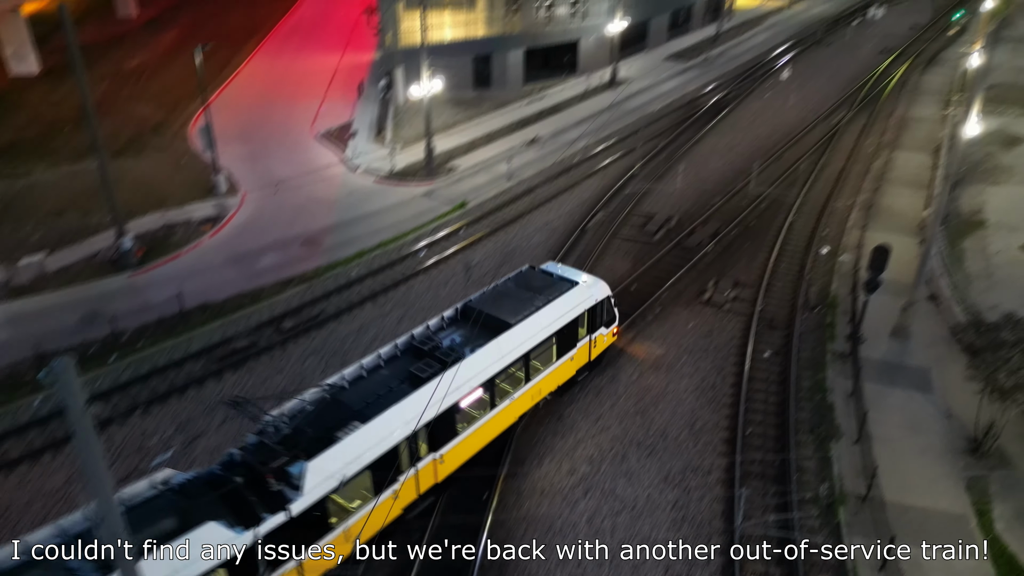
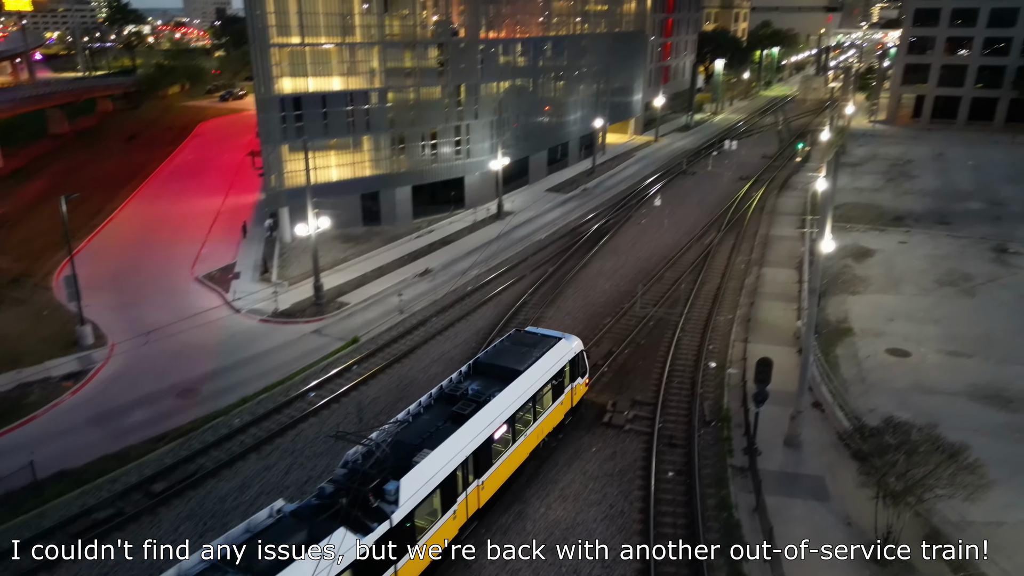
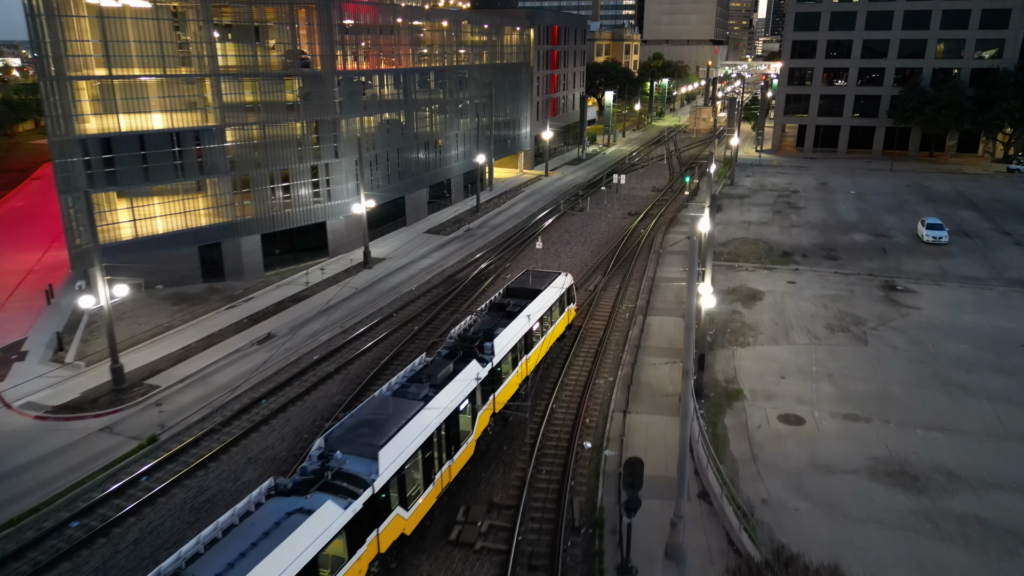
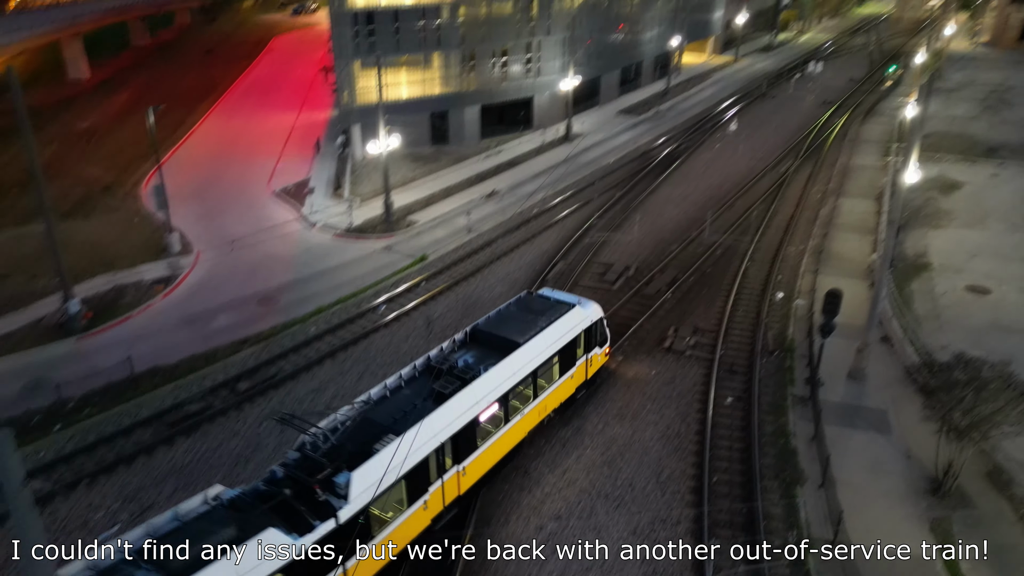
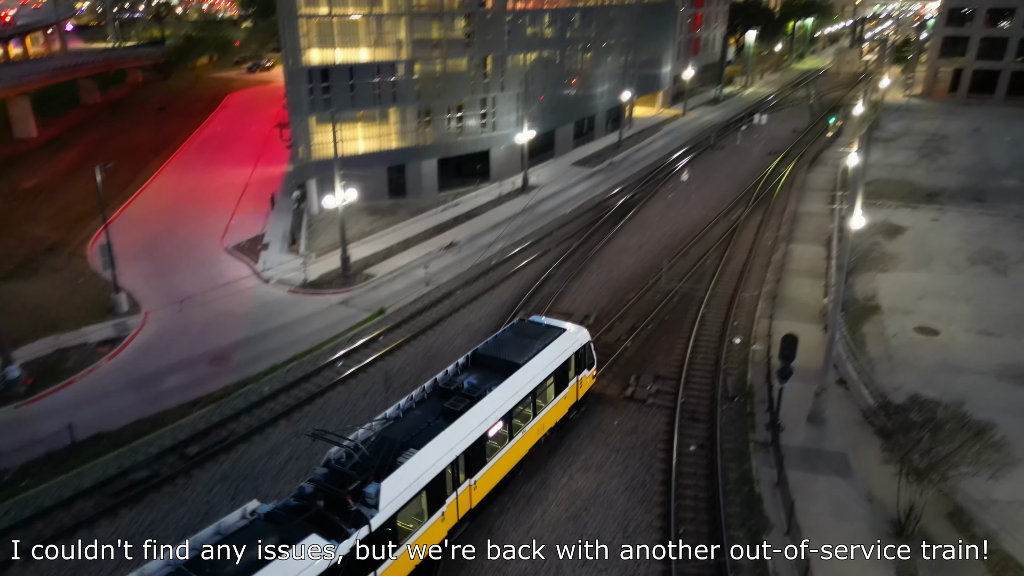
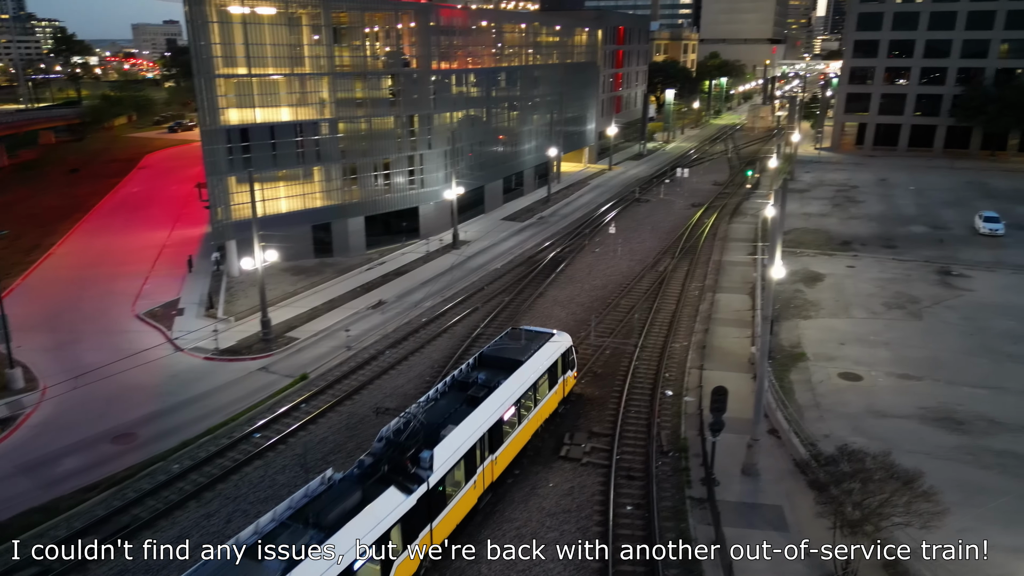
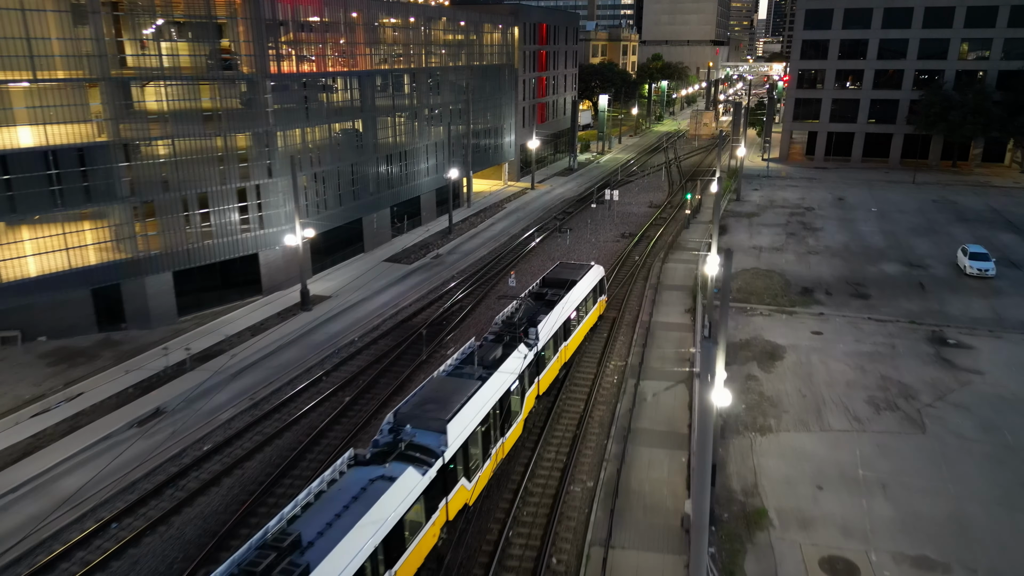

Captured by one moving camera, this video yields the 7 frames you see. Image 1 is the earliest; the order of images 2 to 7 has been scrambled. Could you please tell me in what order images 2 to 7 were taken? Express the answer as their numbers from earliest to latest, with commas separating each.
4, 5, 2, 6, 3, 7
